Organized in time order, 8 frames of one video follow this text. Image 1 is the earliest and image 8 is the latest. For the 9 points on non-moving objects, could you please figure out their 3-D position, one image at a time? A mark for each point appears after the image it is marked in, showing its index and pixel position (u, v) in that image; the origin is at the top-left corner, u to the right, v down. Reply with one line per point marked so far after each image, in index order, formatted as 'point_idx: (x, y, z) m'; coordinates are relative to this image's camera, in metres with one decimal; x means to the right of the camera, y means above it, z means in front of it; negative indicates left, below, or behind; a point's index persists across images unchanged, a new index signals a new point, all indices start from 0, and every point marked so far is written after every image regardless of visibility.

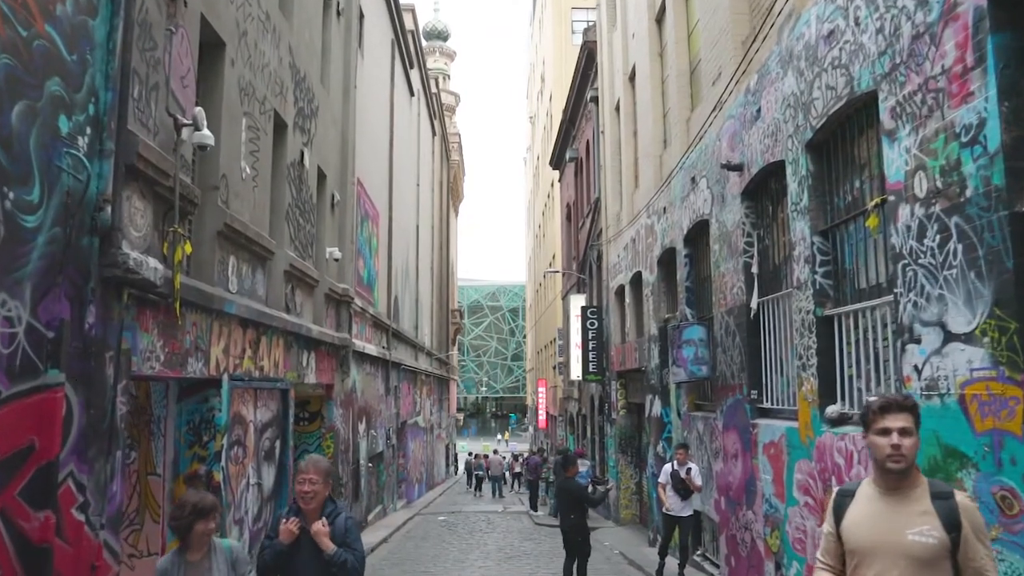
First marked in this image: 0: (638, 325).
0: (+2.5, -0.7, +16.5) m
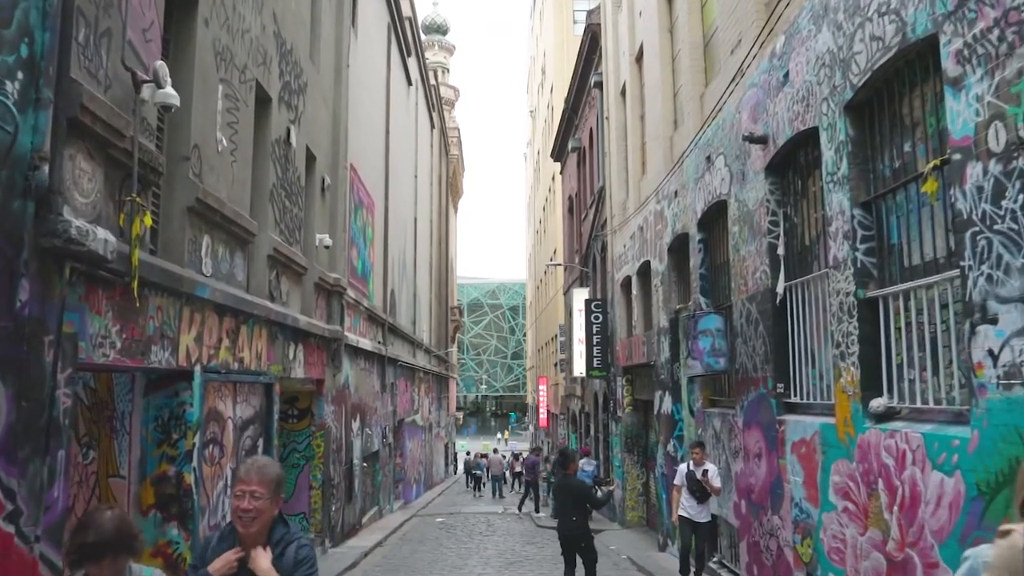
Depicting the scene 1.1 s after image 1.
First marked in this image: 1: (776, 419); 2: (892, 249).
0: (+2.5, -0.6, +15.7) m
1: (+2.5, -1.2, +8.0) m
2: (+2.8, +0.3, +6.2) m
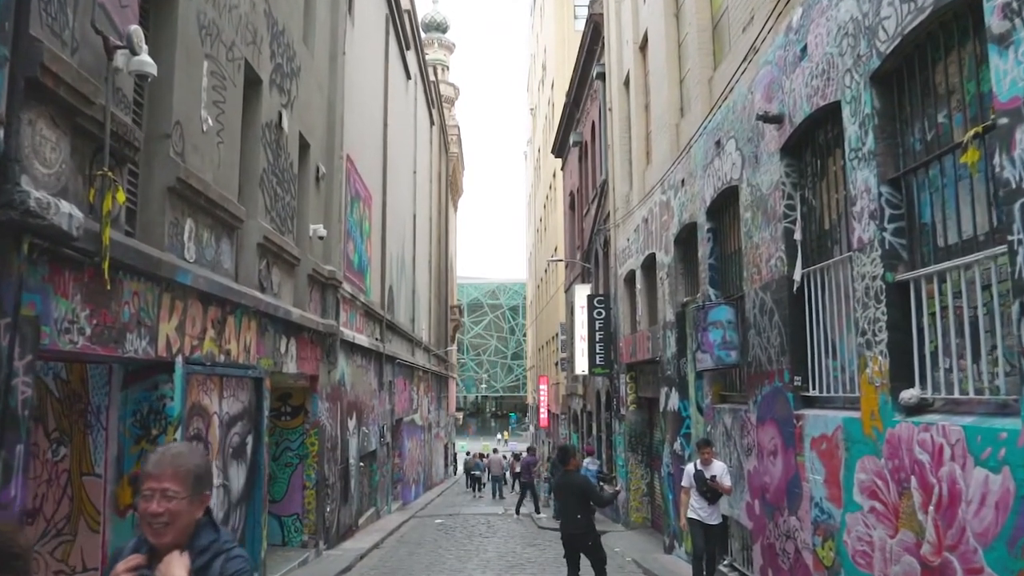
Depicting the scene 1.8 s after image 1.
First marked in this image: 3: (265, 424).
0: (+2.5, -0.5, +15.3) m
1: (+2.5, -1.1, +7.6) m
2: (+2.8, +0.4, +5.7) m
3: (-2.9, -1.6, +9.9) m
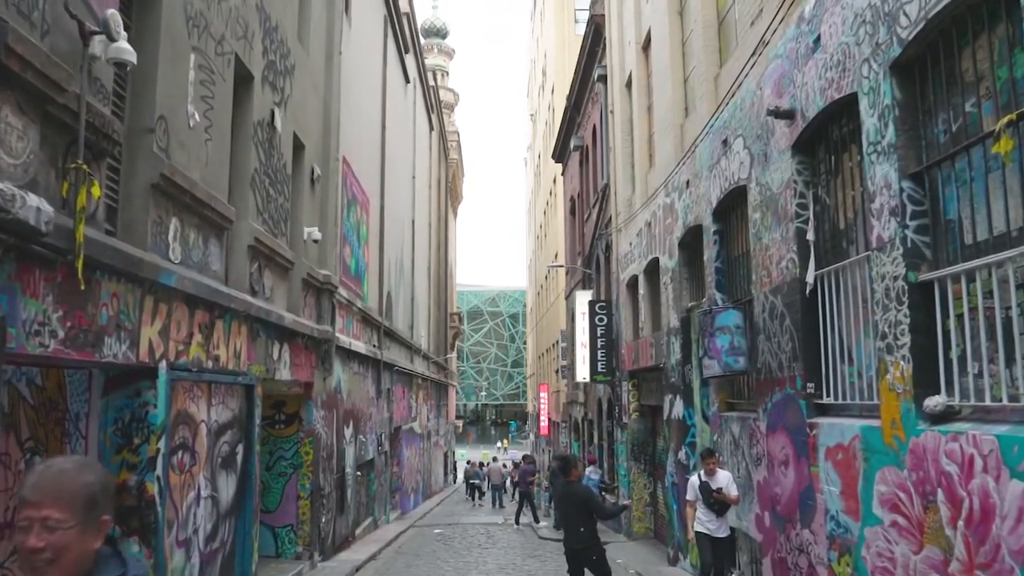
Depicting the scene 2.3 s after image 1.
0: (+2.5, -0.6, +14.9) m
1: (+2.5, -1.2, +7.3) m
2: (+2.8, +0.4, +5.4) m
3: (-2.9, -1.6, +9.5) m
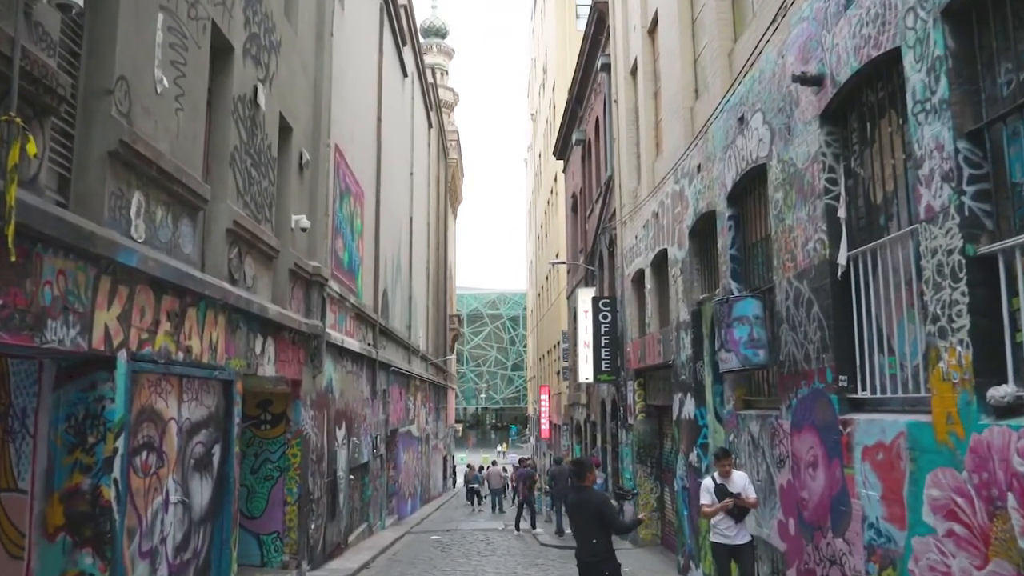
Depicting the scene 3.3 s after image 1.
0: (+2.5, -0.5, +14.2) m
1: (+2.5, -1.0, +6.5) m
2: (+2.8, +0.6, +4.7) m
3: (-2.9, -1.5, +8.8) m
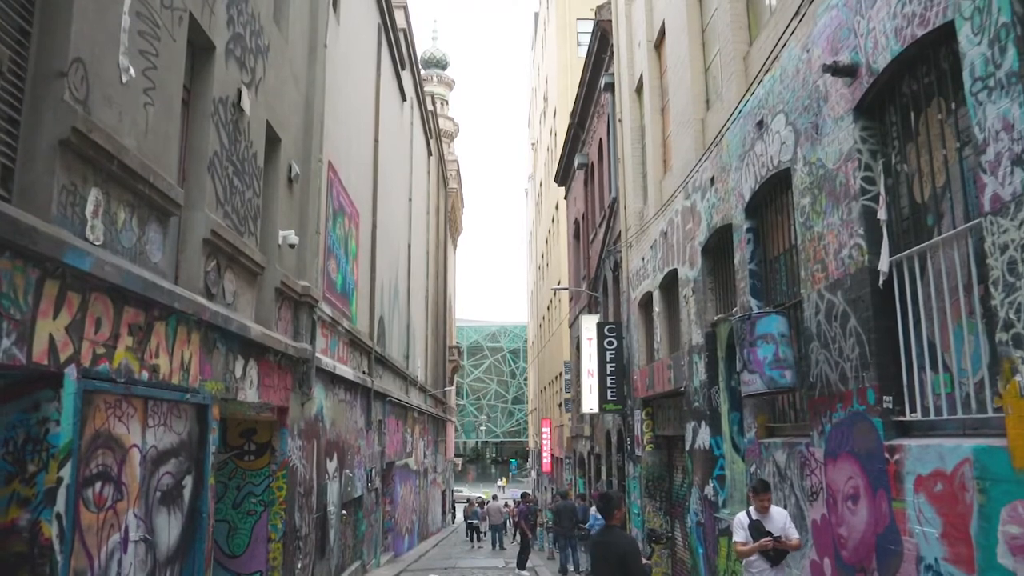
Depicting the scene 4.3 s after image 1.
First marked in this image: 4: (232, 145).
0: (+2.5, -0.8, +13.5) m
1: (+2.5, -1.1, +5.8) m
2: (+2.8, +0.6, +4.0) m
3: (-2.9, -1.7, +8.1) m
4: (-2.9, +1.5, +8.7) m
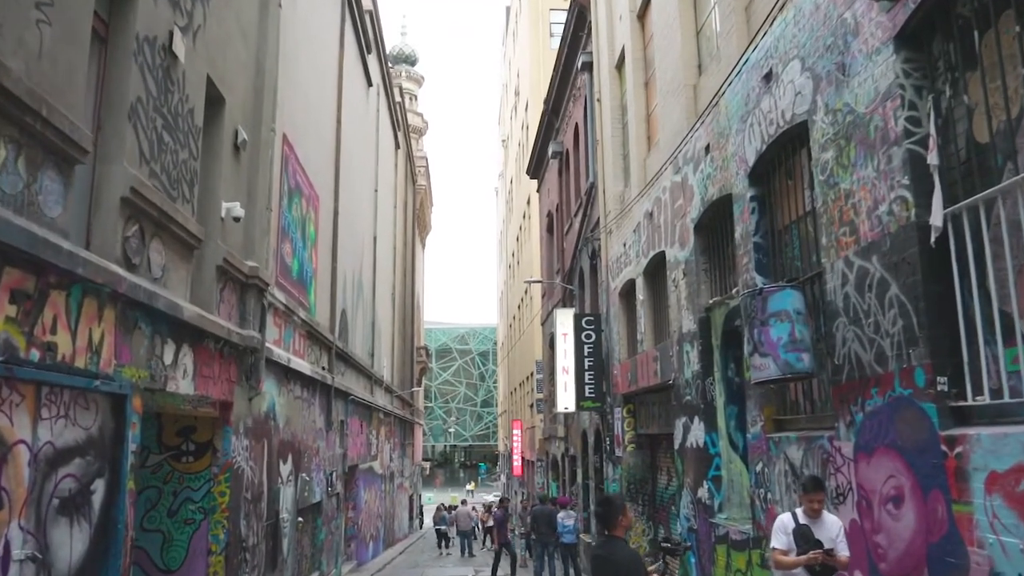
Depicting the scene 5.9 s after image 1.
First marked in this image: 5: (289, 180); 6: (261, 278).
0: (+2.1, -0.6, +12.5) m
1: (+2.4, -0.8, +4.8) m
2: (+2.7, +0.8, +3.0) m
3: (-3.1, -1.4, +6.8) m
4: (-3.1, +1.7, +7.5) m
5: (-3.4, +1.7, +13.0) m
6: (-3.1, +0.1, +10.5) m
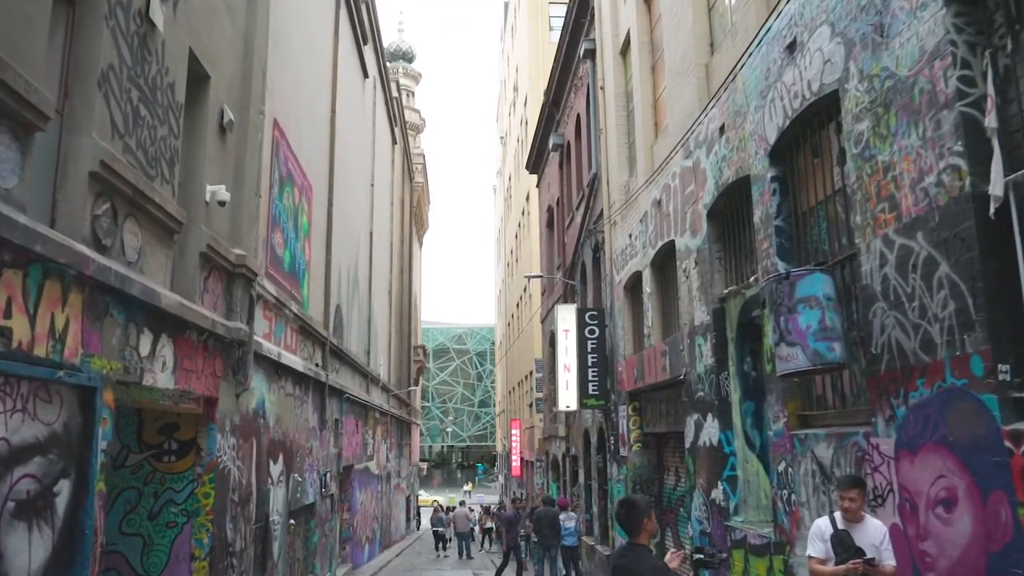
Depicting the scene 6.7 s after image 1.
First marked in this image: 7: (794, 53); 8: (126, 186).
0: (+2.1, -0.5, +11.9) m
1: (+2.5, -0.7, +4.2) m
2: (+2.8, +0.9, +2.4) m
3: (-3.0, -1.3, +6.3) m
4: (-3.1, +1.8, +7.0) m
5: (-3.4, +1.8, +12.4) m
6: (-3.1, +0.3, +10.0) m
7: (+2.3, +1.9, +6.9) m
8: (-3.0, +0.8, +6.5) m
